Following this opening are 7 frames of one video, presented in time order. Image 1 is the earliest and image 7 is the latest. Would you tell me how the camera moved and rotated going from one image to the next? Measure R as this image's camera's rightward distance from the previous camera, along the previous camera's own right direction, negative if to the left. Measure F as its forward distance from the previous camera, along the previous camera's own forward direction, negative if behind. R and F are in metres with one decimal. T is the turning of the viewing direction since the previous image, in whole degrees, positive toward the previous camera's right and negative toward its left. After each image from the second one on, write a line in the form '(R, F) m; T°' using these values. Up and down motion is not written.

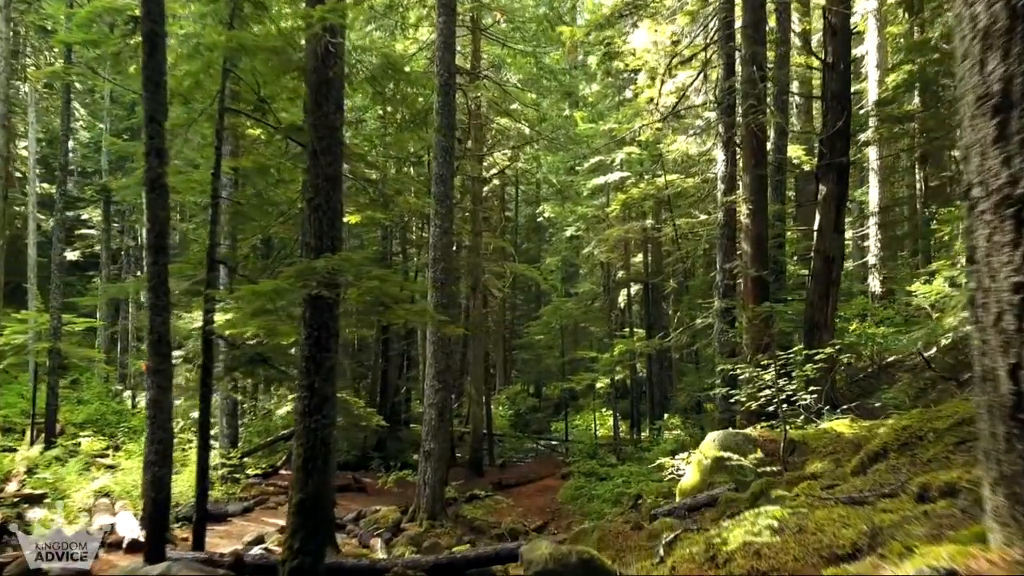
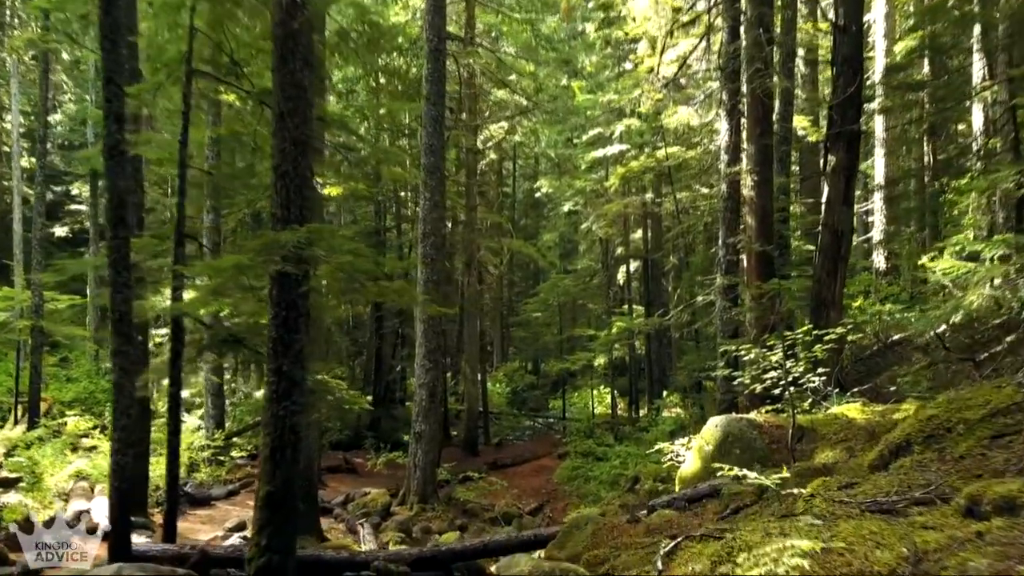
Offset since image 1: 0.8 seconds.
(+0.1, +0.5) m; 0°
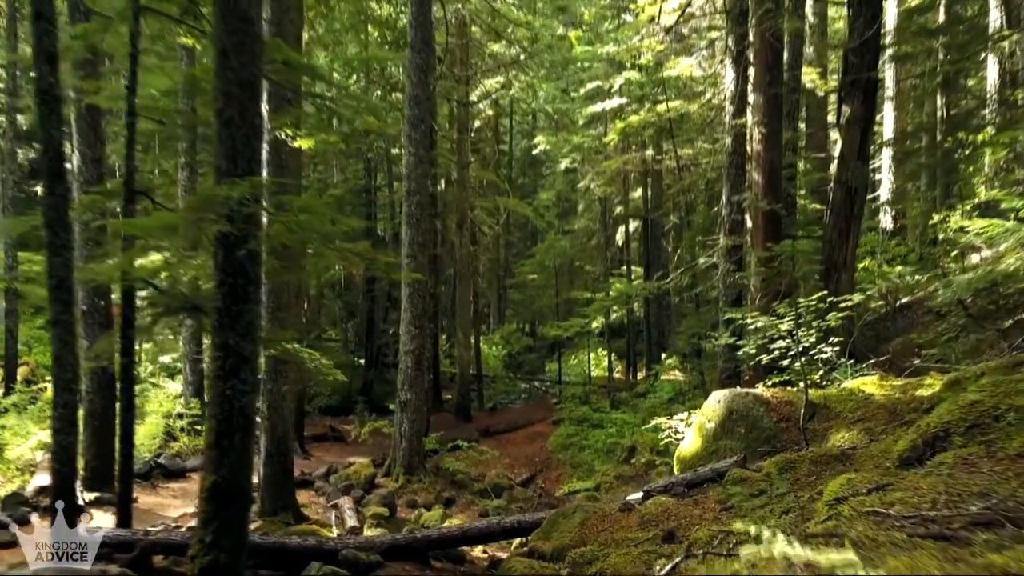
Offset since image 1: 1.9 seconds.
(+0.1, +0.7) m; 0°
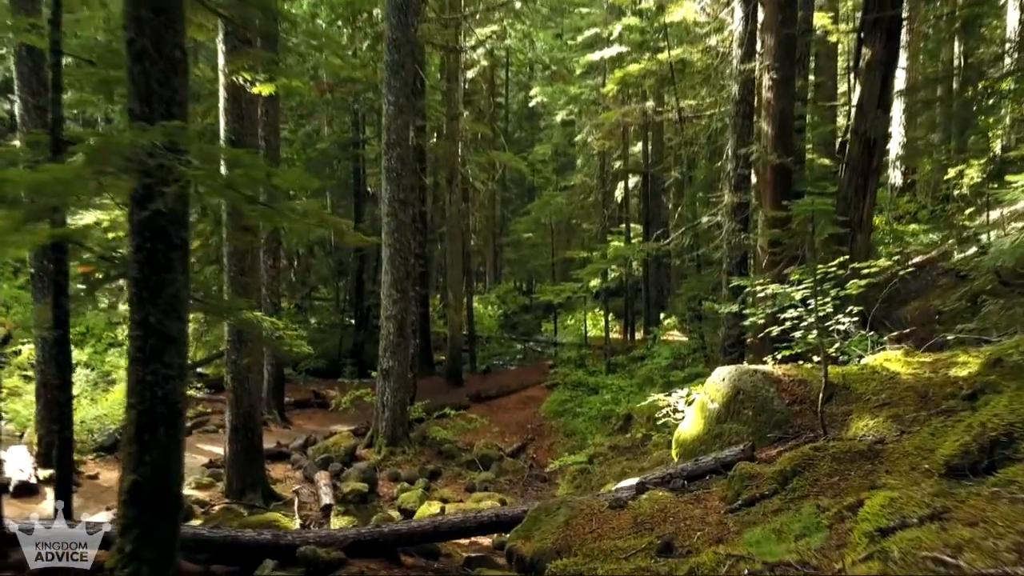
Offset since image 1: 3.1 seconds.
(+0.2, +0.8) m; 0°
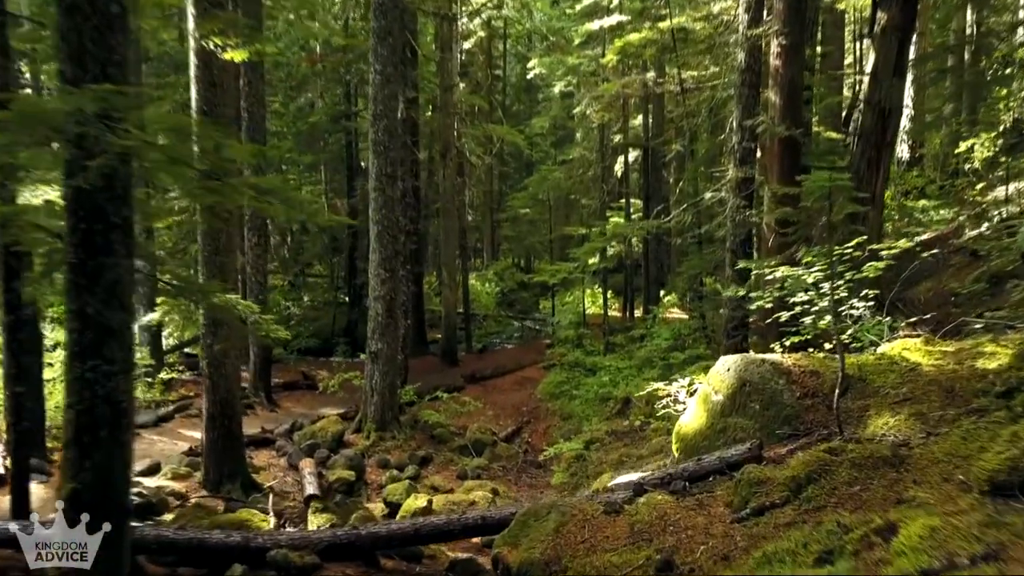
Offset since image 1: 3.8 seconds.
(+0.1, +0.5) m; 0°
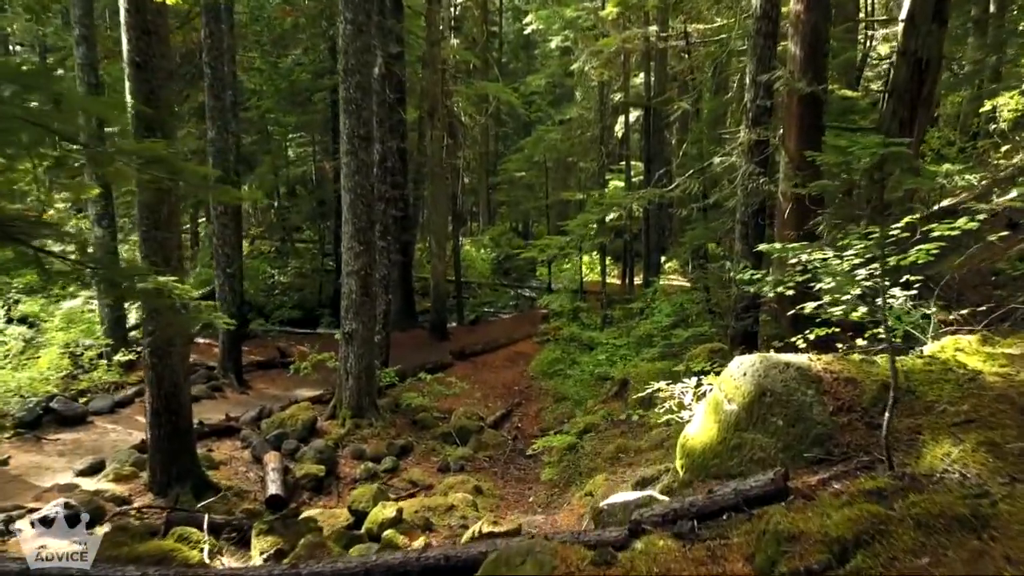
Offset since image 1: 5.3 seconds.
(+0.2, +0.9) m; 0°
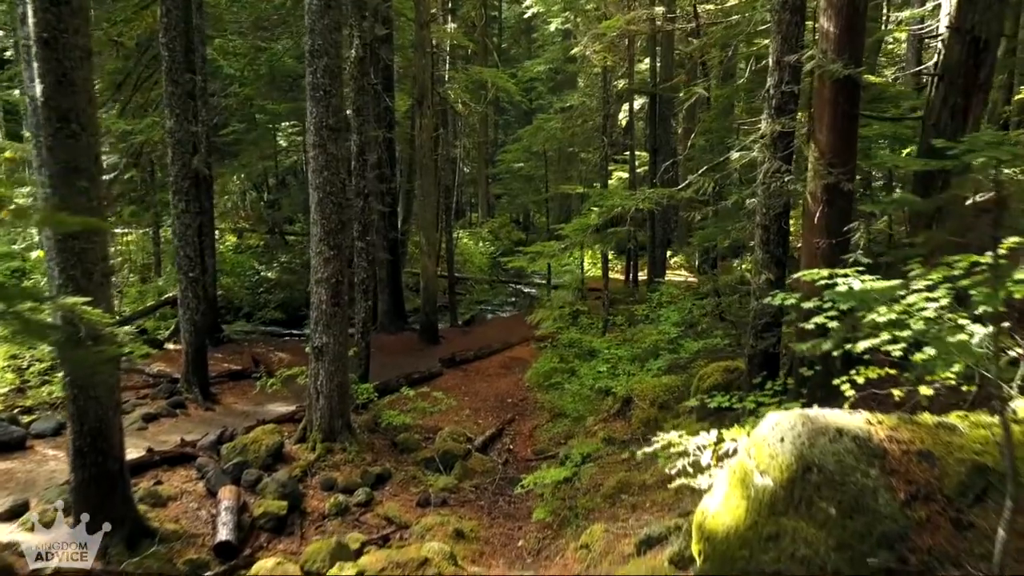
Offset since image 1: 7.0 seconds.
(+0.2, +1.0) m; 0°
